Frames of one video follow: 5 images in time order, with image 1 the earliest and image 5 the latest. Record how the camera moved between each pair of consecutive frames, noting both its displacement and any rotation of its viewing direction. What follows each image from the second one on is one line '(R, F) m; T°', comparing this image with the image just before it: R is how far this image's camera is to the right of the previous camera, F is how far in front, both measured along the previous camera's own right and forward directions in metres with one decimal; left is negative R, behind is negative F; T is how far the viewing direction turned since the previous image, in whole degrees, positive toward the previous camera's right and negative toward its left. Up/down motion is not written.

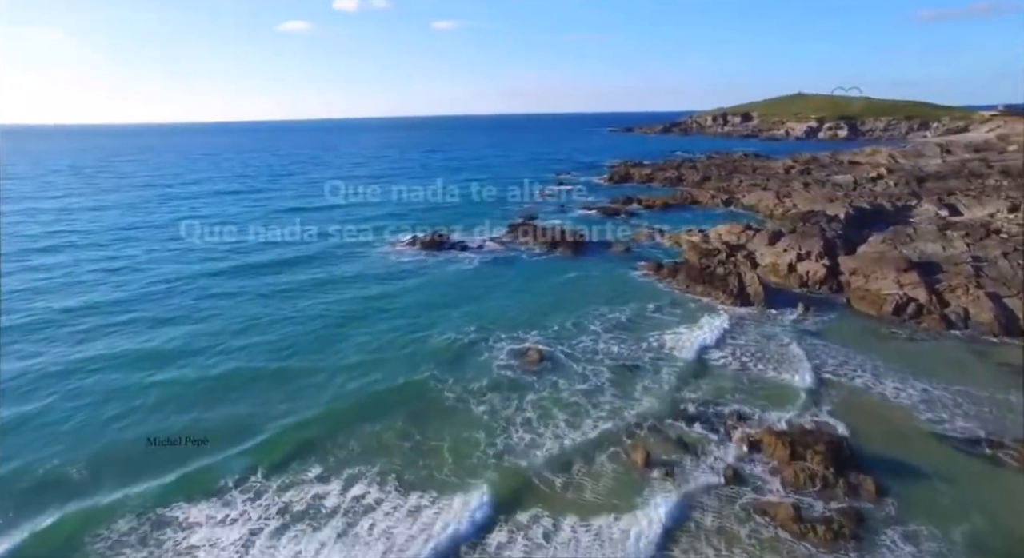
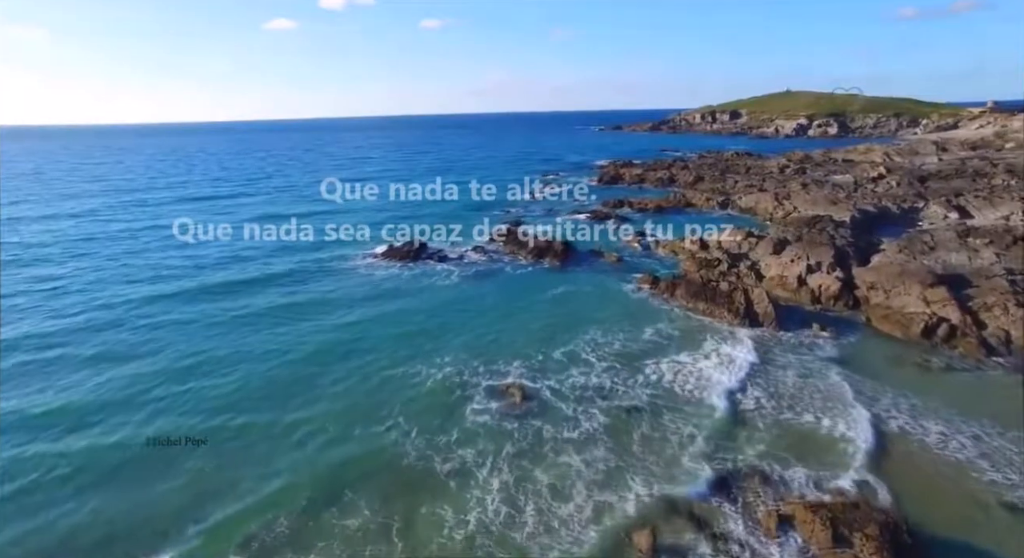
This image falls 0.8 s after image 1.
(+0.5, +3.3) m; +1°
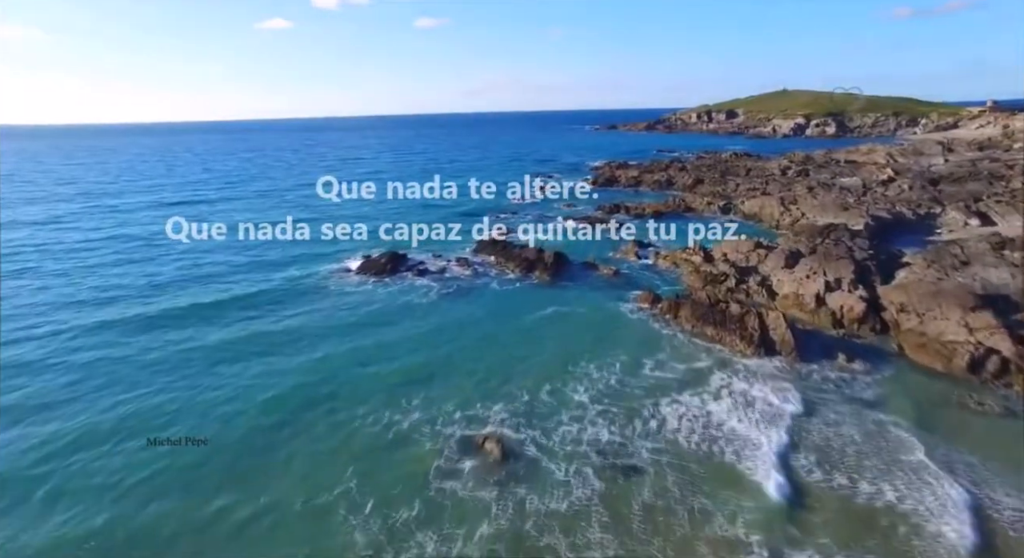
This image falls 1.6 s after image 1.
(+0.6, +3.2) m; 0°
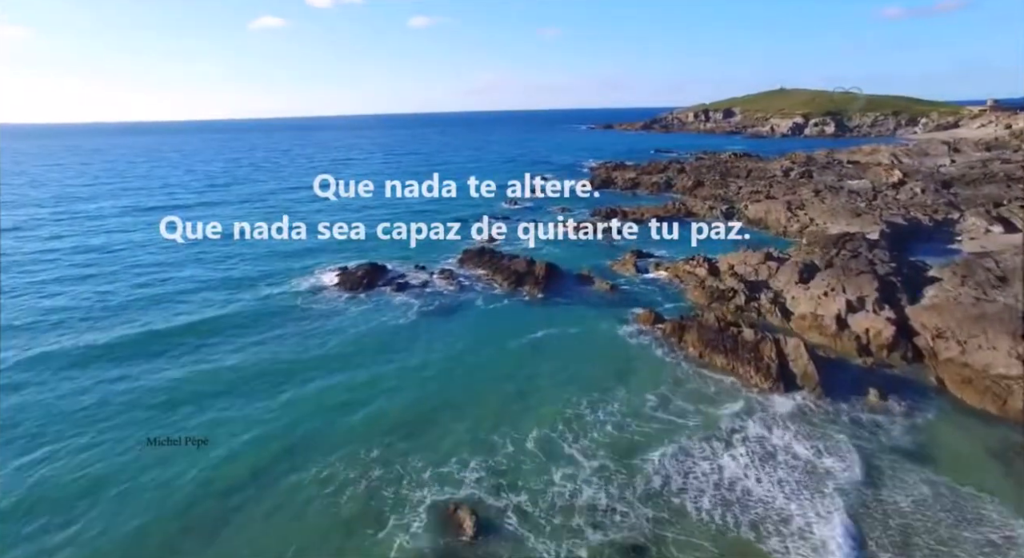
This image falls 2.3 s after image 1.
(+0.5, +2.8) m; 0°
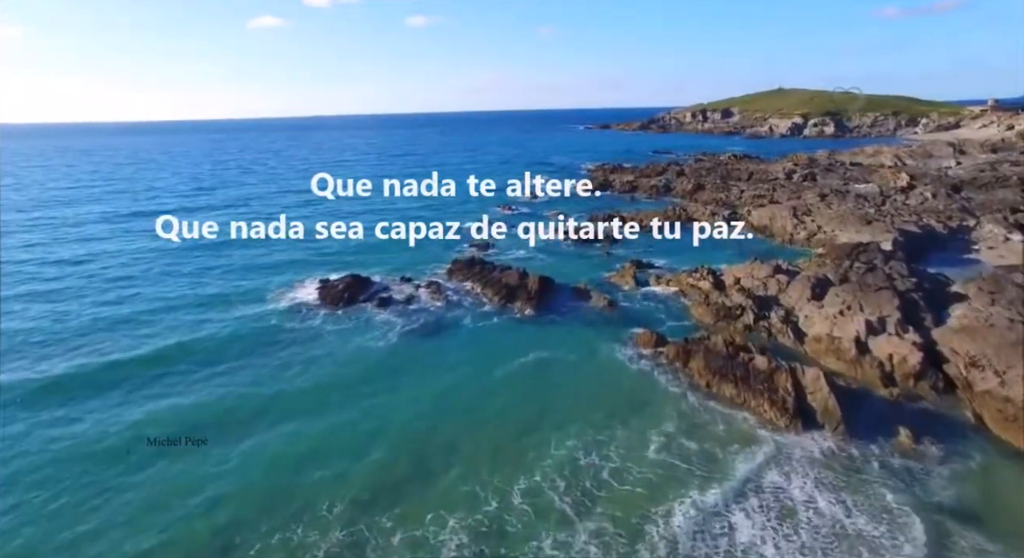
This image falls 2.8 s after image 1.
(+0.4, +2.1) m; 0°
